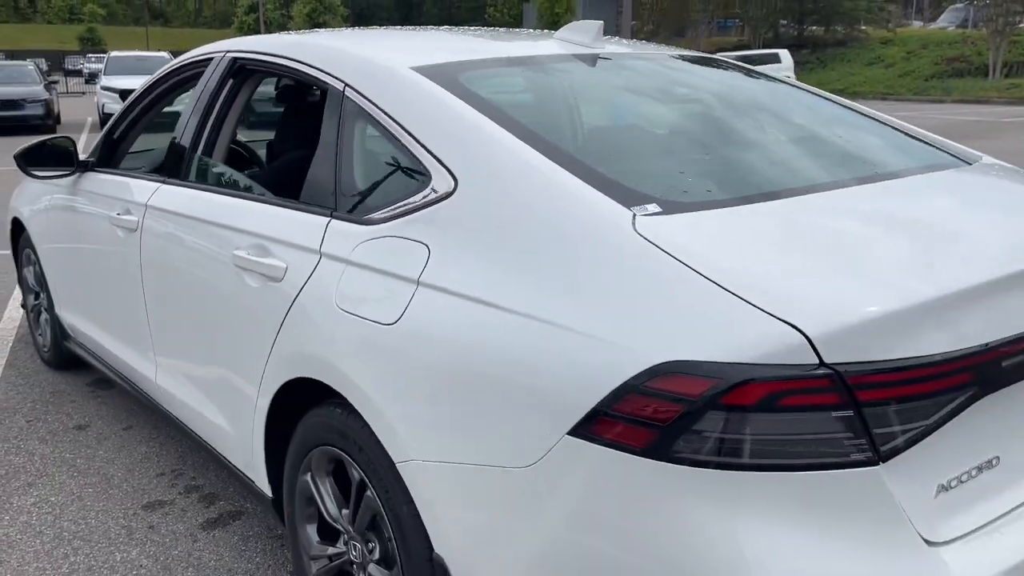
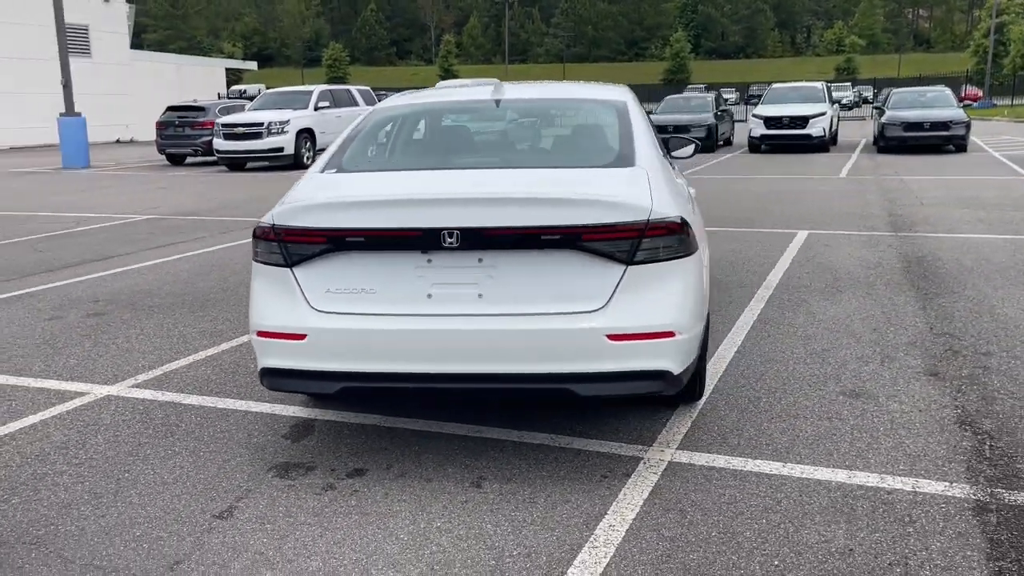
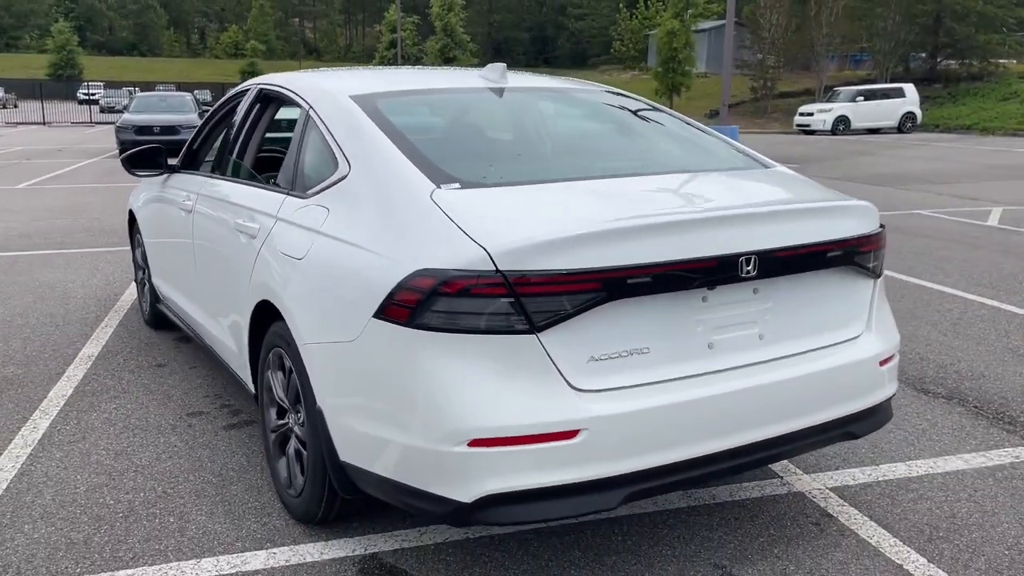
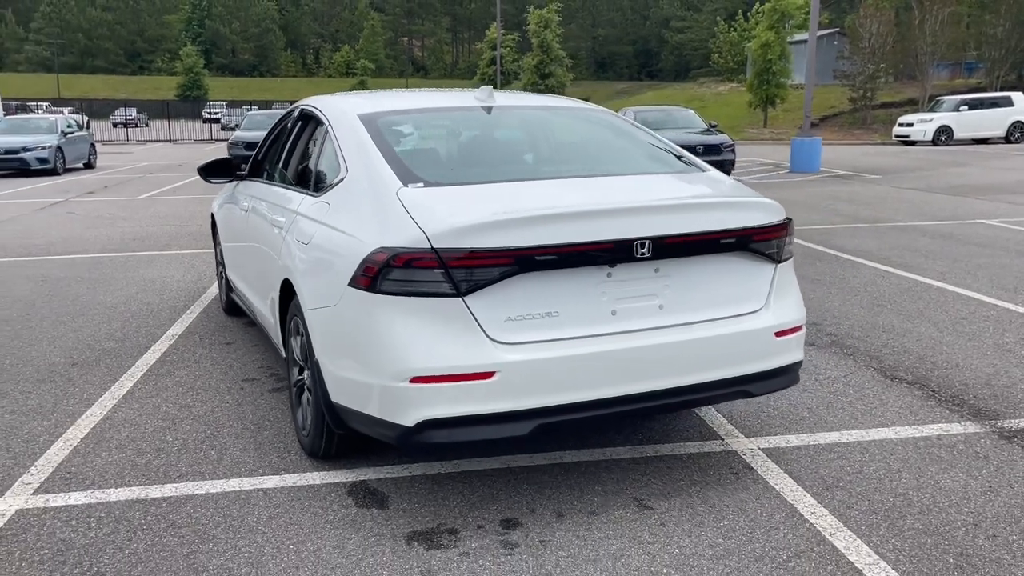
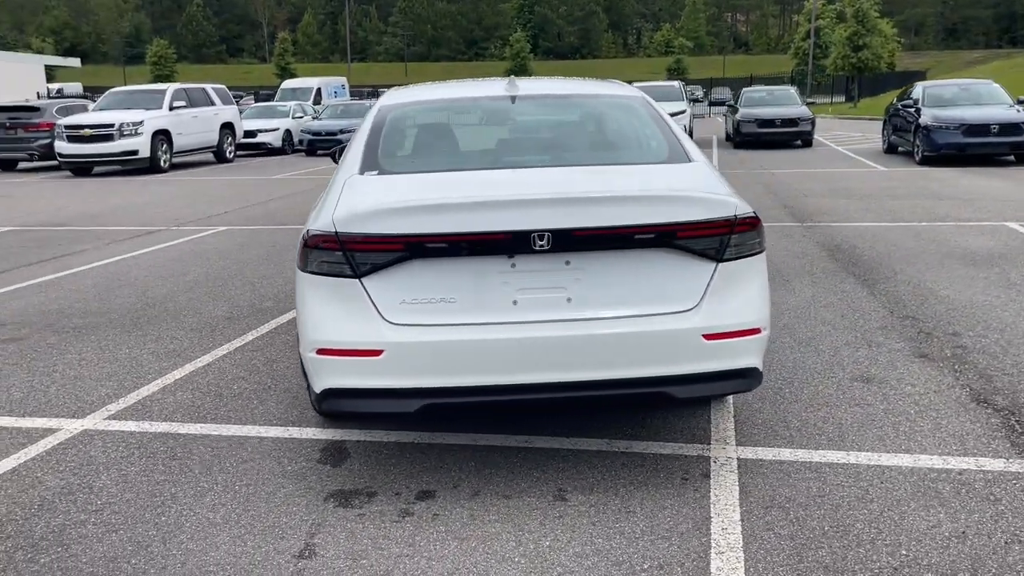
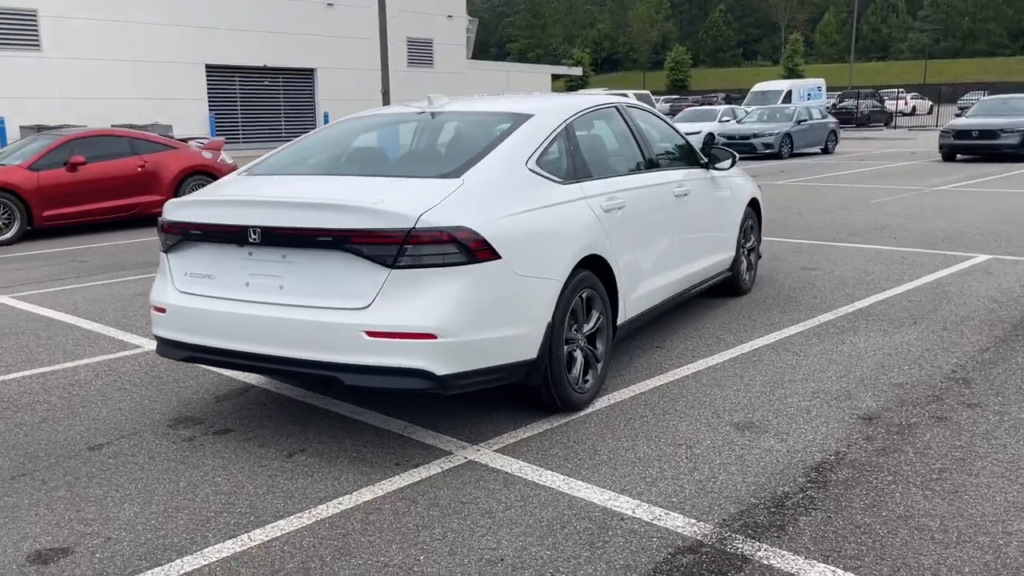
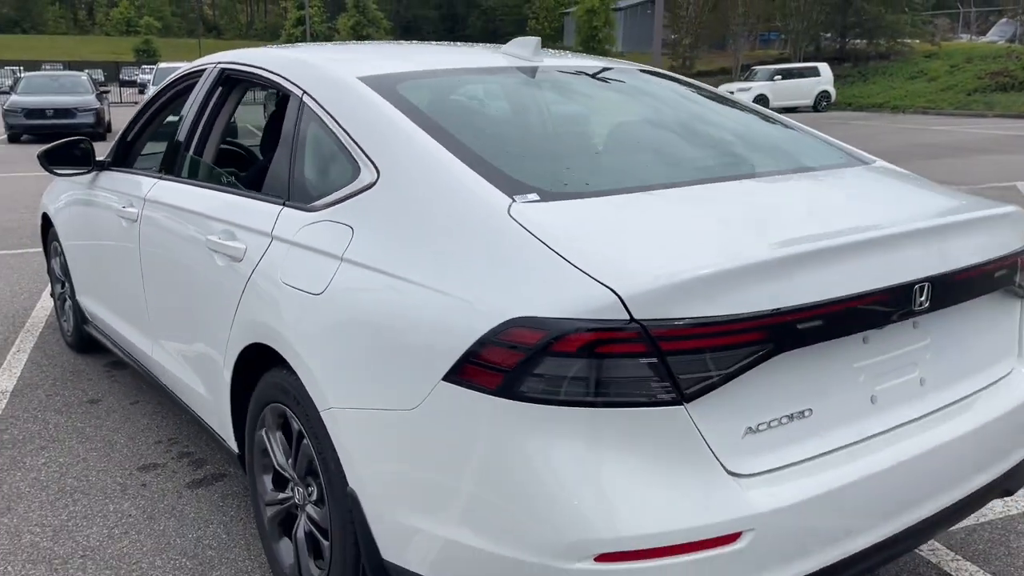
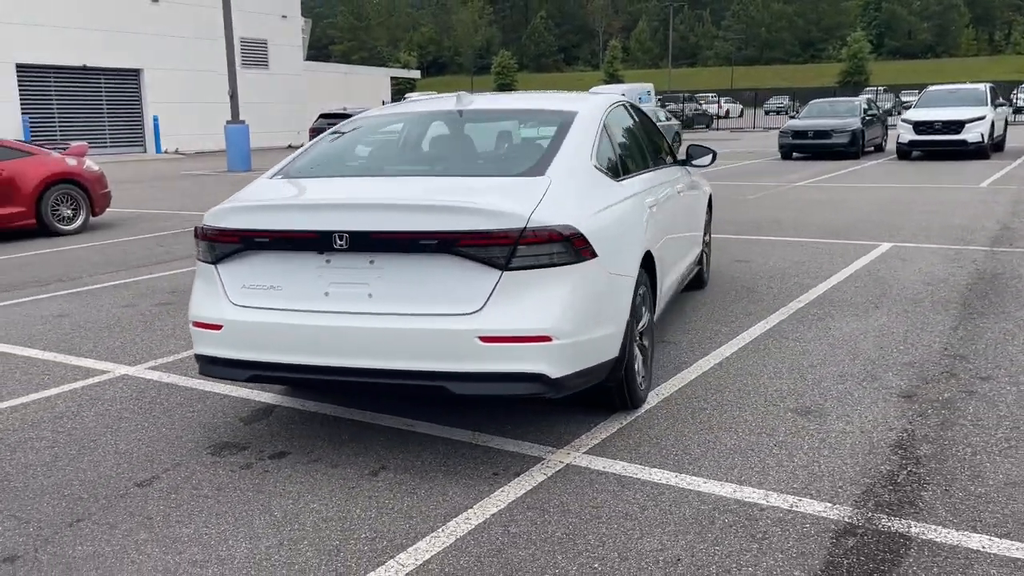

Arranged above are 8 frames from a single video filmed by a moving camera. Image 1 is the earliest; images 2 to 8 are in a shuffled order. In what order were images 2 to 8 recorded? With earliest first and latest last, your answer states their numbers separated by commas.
7, 3, 4, 5, 2, 8, 6
